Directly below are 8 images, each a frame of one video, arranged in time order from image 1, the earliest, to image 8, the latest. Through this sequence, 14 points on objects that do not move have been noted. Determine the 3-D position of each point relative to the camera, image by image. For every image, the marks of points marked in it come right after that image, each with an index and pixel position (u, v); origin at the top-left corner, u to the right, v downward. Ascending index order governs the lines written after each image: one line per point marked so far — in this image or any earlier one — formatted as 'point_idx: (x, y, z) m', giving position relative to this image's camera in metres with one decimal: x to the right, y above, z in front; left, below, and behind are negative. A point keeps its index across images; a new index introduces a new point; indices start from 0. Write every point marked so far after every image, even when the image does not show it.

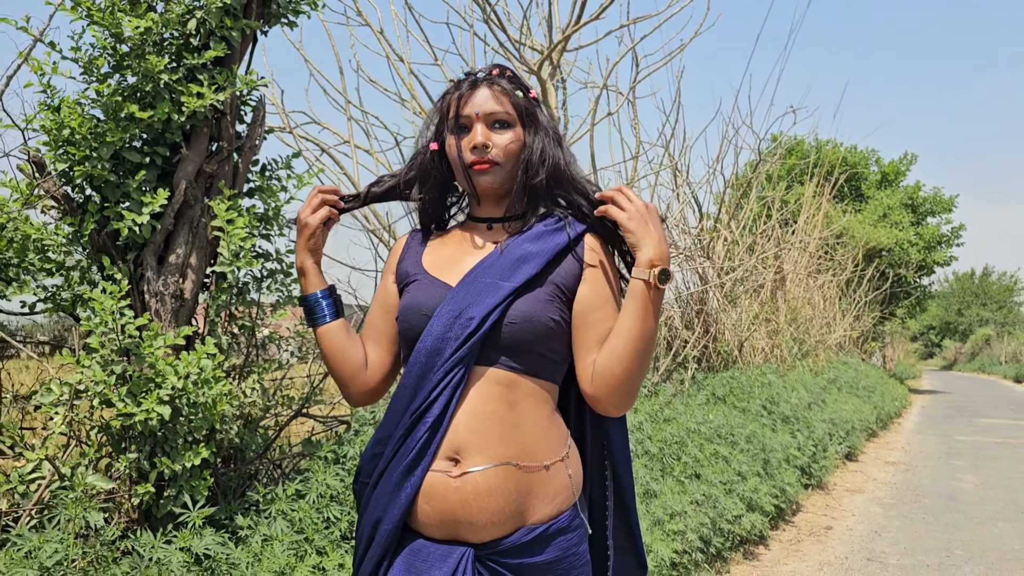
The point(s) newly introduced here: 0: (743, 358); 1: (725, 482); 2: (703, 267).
0: (+2.7, -0.8, +10.1) m
1: (+1.2, -1.0, +4.6) m
2: (+1.9, +0.2, +8.5) m
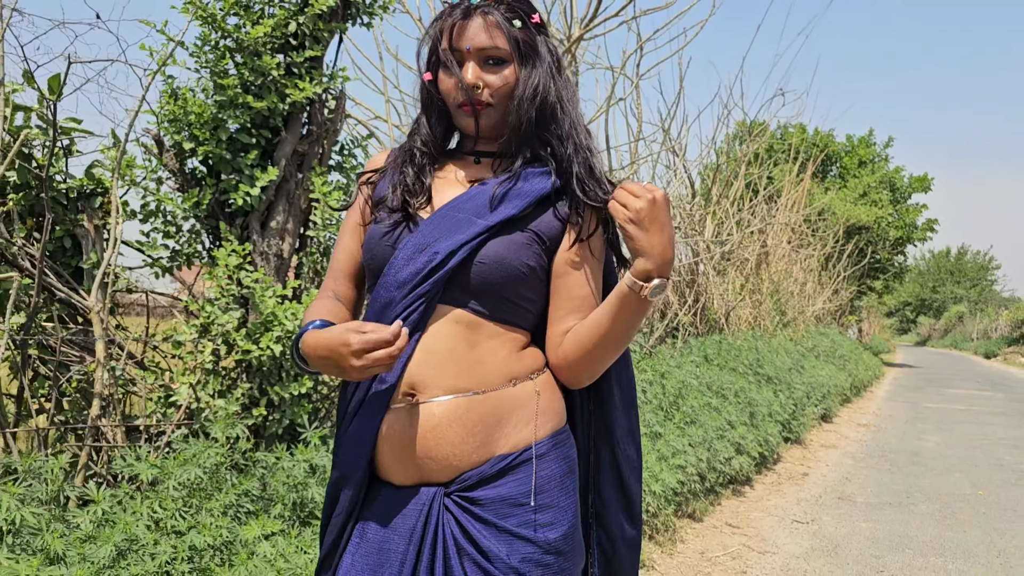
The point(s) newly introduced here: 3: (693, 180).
0: (+2.7, -0.5, +10.8) m
1: (+1.3, -0.9, +5.2) m
2: (+2.0, +0.5, +9.2) m
3: (+2.0, +1.2, +9.2) m
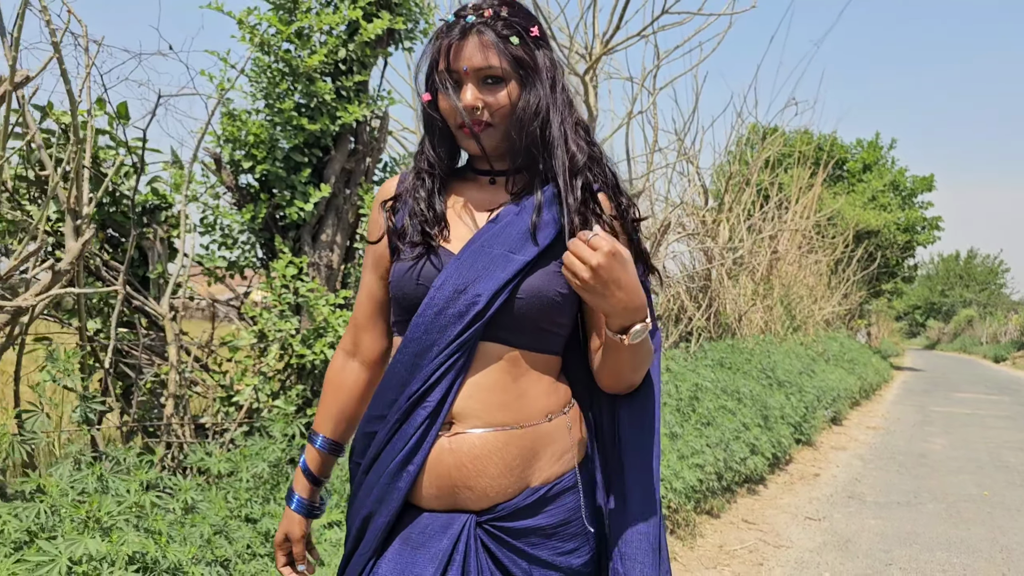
0: (+3.0, -0.5, +11.0) m
1: (+1.4, -0.9, +5.5) m
2: (+2.2, +0.5, +9.4) m
3: (+2.2, +1.1, +9.5) m
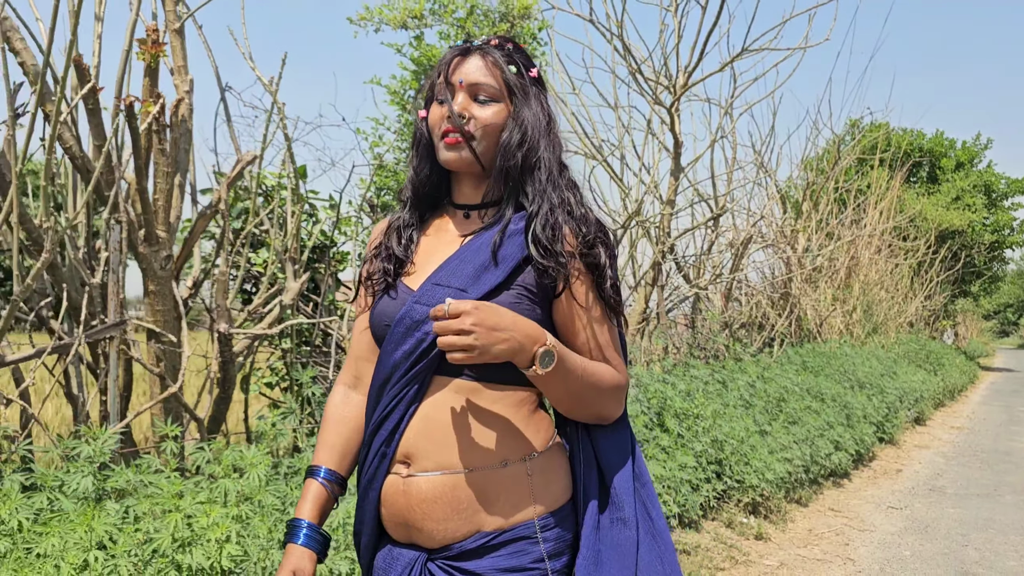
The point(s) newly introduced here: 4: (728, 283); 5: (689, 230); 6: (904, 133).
0: (+4.1, -0.6, +11.4) m
1: (+2.2, -1.0, +6.0) m
2: (+3.2, +0.4, +9.9) m
3: (+3.2, +1.0, +9.9) m
4: (+2.2, +0.1, +8.5) m
5: (+1.5, +0.5, +7.2) m
6: (+7.7, +3.0, +16.7) m
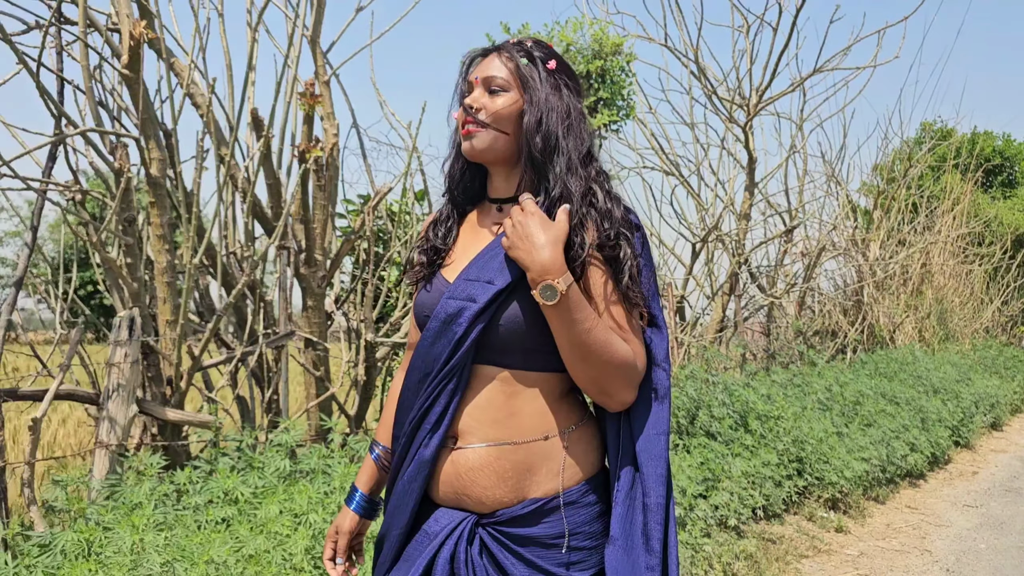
0: (+5.2, -0.7, +11.5) m
1: (+2.8, -1.1, +6.3) m
2: (+4.1, +0.3, +10.1) m
3: (+4.1, +1.0, +10.2) m
4: (+3.0, 0.0, +8.8) m
5: (+2.2, +0.4, +7.5) m
6: (+9.1, +2.9, +16.6) m
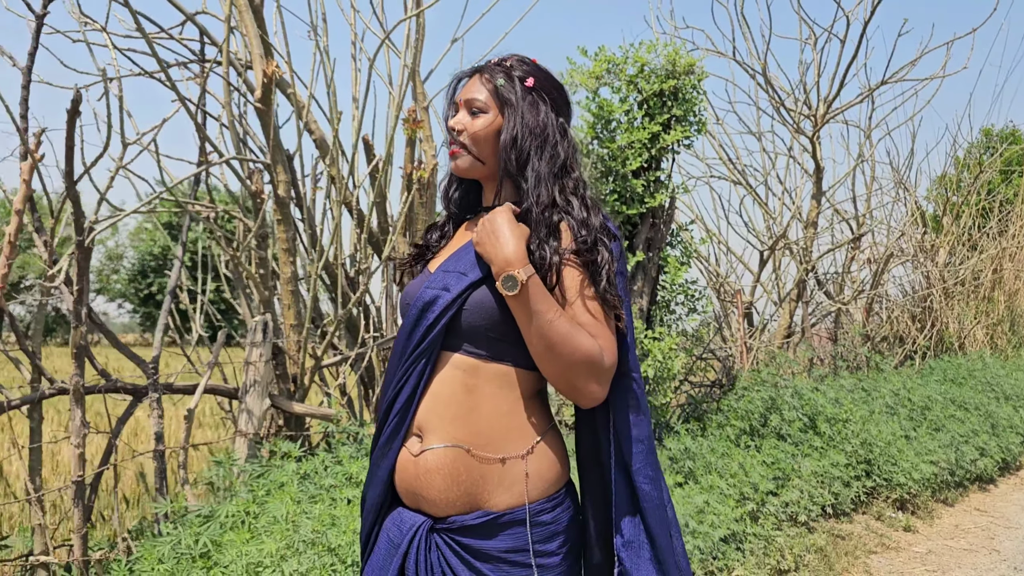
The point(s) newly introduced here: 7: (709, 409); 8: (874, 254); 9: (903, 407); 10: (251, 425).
0: (+6.1, -0.8, +11.4) m
1: (+3.4, -1.1, +6.4) m
2: (+4.9, +0.2, +10.1) m
3: (+4.9, +0.9, +10.2) m
4: (+3.8, -0.1, +8.9) m
5: (+2.9, +0.4, +7.7) m
6: (+10.3, +2.8, +16.2) m
7: (+1.3, -0.8, +5.7) m
8: (+3.8, +0.4, +8.9) m
9: (+3.0, -0.9, +6.6) m
10: (-1.0, -0.5, +3.3) m
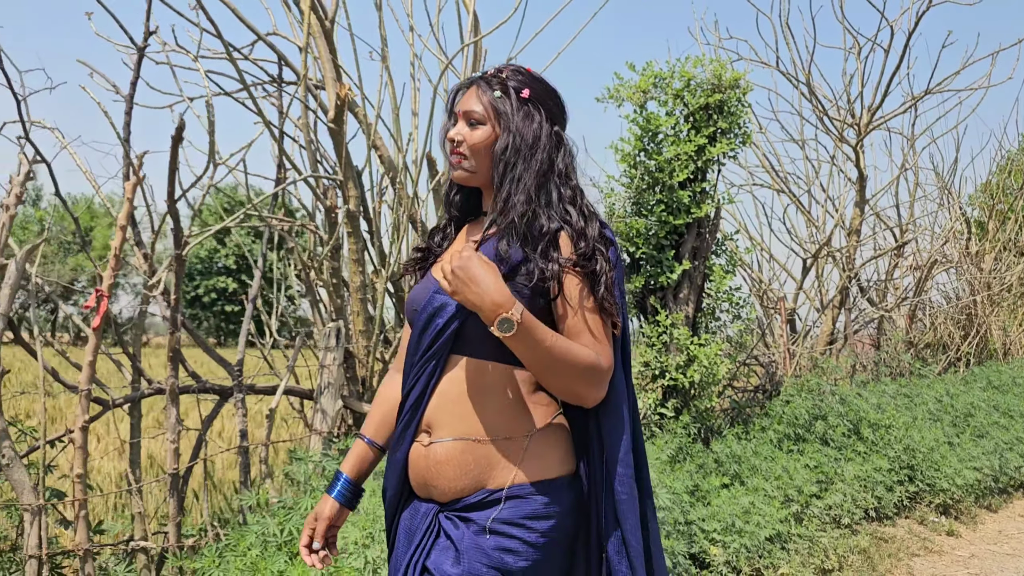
0: (+6.7, -0.9, +11.4) m
1: (+3.8, -1.2, +6.4) m
2: (+5.5, +0.1, +10.1) m
3: (+5.5, +0.8, +10.2) m
4: (+4.2, -0.2, +8.9) m
5: (+3.3, +0.3, +7.8) m
6: (+11.1, +2.7, +16.0) m
7: (+1.7, -0.9, +5.9) m
8: (+4.3, +0.3, +8.9) m
9: (+3.4, -1.0, +6.6) m
10: (-0.8, -0.6, +3.5) m
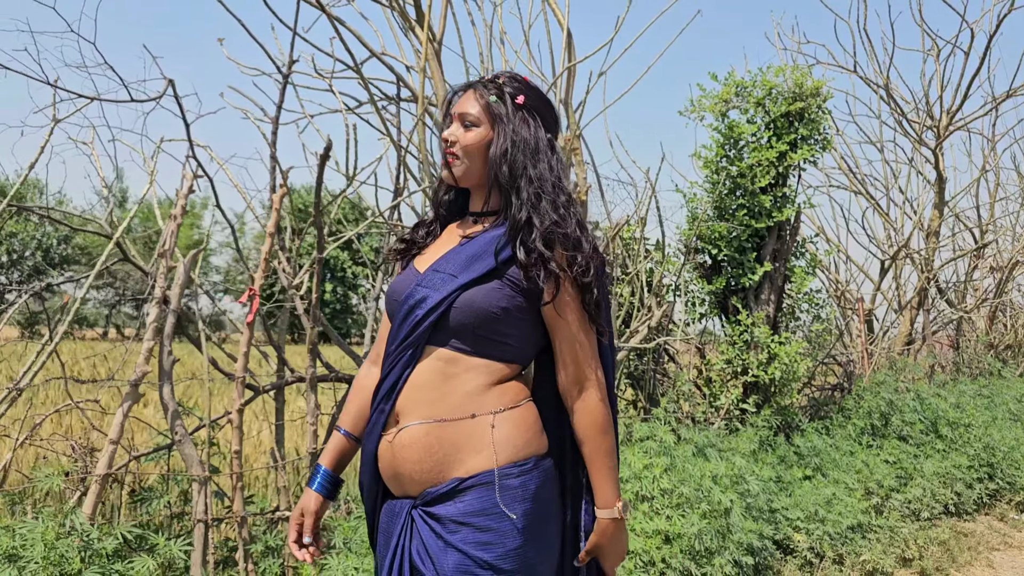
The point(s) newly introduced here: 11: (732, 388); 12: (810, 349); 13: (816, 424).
0: (+7.7, -0.9, +11.1) m
1: (+4.4, -1.2, +6.4) m
2: (+6.4, +0.1, +10.0) m
3: (+6.4, +0.8, +10.0) m
4: (+5.1, -0.2, +8.9) m
5: (+4.0, +0.3, +7.8) m
6: (+12.4, +2.6, +15.4) m
7: (+2.3, -0.9, +6.1) m
8: (+5.1, +0.3, +8.9) m
9: (+4.1, -1.0, +6.7) m
10: (-0.3, -0.6, +3.9) m
11: (+1.4, -0.7, +5.6) m
12: (+2.1, -0.4, +6.1) m
13: (+2.1, -0.9, +5.8) m
